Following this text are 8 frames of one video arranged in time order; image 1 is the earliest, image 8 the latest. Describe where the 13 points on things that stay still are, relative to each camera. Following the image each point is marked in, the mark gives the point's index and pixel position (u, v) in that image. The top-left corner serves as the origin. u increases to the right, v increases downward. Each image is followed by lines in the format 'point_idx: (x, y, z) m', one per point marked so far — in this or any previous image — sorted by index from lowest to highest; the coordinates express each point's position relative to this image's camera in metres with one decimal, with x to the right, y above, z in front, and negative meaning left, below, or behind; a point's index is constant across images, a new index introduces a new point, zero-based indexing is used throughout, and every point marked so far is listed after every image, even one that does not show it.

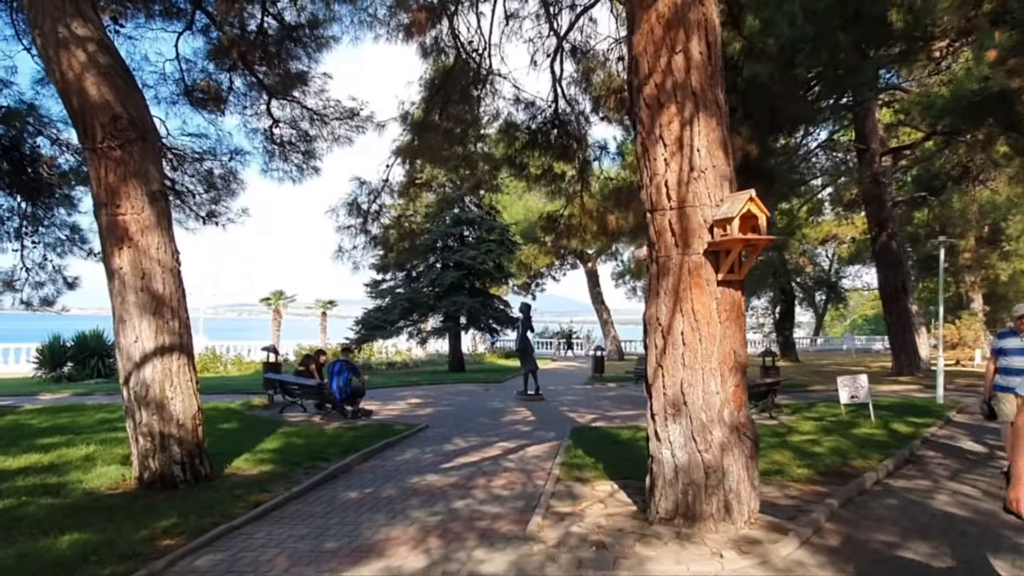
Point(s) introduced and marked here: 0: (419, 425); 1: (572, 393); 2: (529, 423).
0: (-1.4, -2.0, +10.7) m
1: (+1.3, -2.3, +15.7) m
2: (+0.3, -2.1, +11.0) m
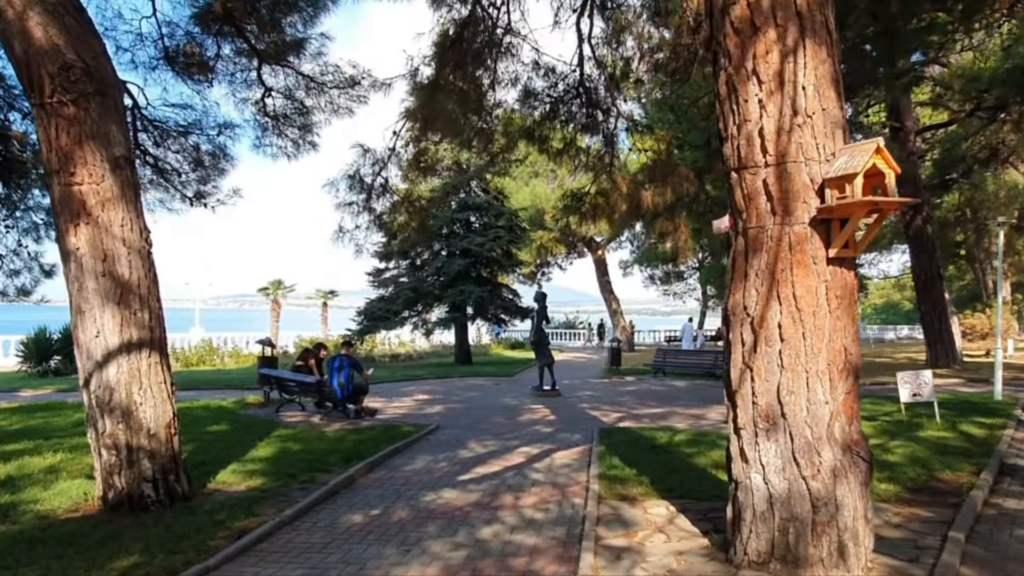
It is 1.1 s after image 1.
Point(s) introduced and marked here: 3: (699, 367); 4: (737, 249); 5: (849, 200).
0: (-1.1, -1.8, +9.6) m
1: (+1.6, -2.0, +14.7) m
2: (+0.5, -1.9, +10.0) m
3: (+4.1, -1.7, +16.3) m
4: (+1.2, +0.2, +3.8) m
5: (+1.6, +0.4, +3.4) m
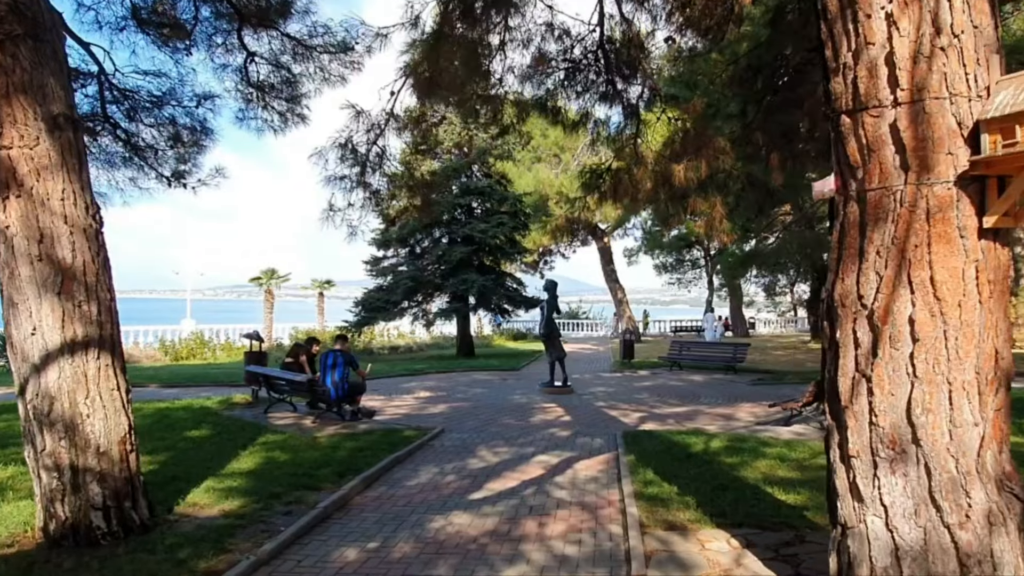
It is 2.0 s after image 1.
0: (-0.9, -1.7, +8.7) m
1: (+1.7, -1.8, +13.8) m
2: (+0.7, -1.7, +9.1) m
3: (+4.3, -1.5, +15.3) m
4: (+1.3, +0.3, +2.9) m
5: (+1.7, +0.5, +2.5) m
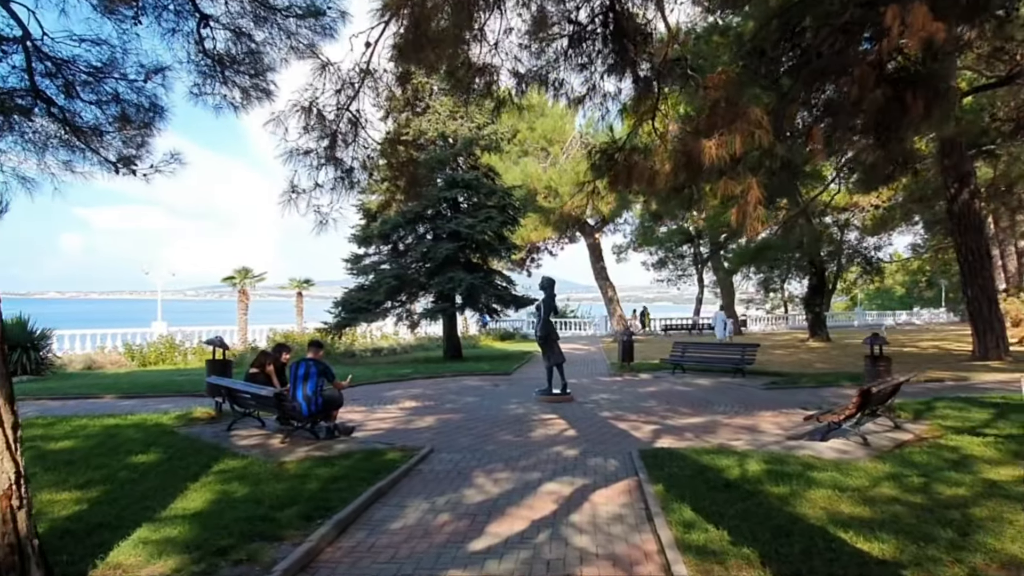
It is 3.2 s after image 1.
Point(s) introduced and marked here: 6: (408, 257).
0: (-0.9, -1.7, +7.6) m
1: (+1.6, -1.8, +12.7) m
2: (+0.6, -1.7, +7.9) m
3: (+4.1, -1.4, +14.3) m
4: (+1.4, +0.3, +1.8) m
5: (+1.8, +0.5, +1.4) m
6: (-2.8, +0.8, +19.7) m
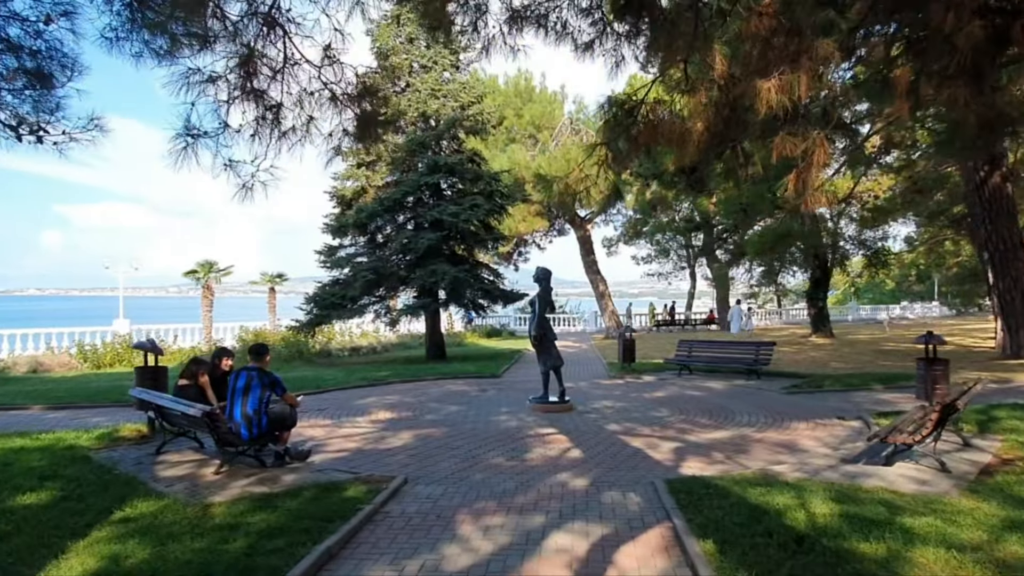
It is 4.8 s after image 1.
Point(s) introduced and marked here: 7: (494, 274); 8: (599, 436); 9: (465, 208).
0: (-1.0, -1.6, +6.0) m
1: (+1.4, -1.6, +11.2) m
2: (+0.6, -1.6, +6.4) m
3: (+3.9, -1.3, +12.9) m
4: (+1.5, +0.3, +0.3) m
5: (+1.9, +0.5, -0.1) m
6: (-3.1, +1.0, +18.1) m
7: (-0.4, +0.4, +18.8) m
8: (+1.0, -1.6, +8.0) m
9: (-1.1, +1.9, +17.7) m
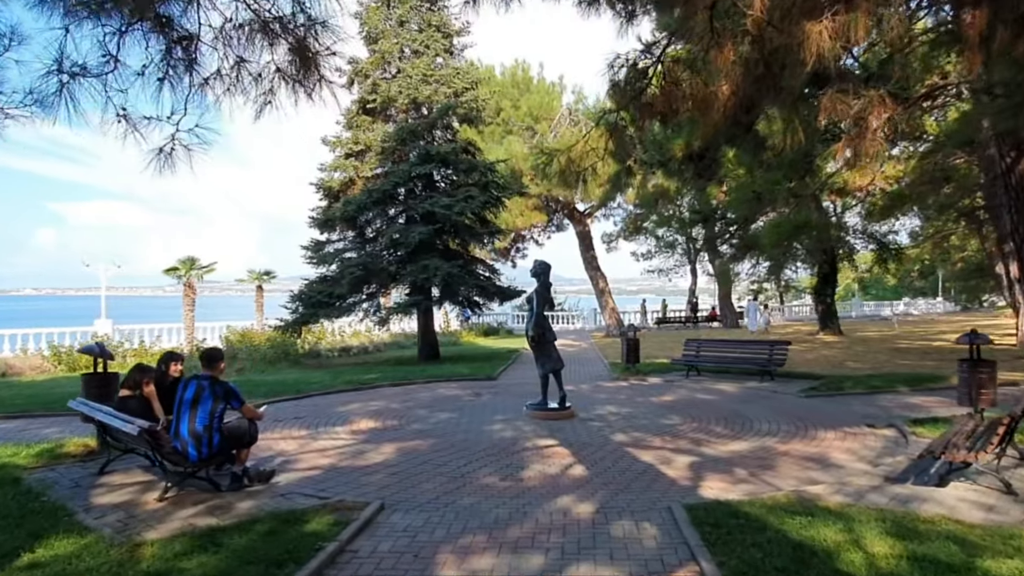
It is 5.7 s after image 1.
0: (-1.0, -1.6, +5.2) m
1: (+1.4, -1.6, +10.4) m
2: (+0.5, -1.6, +5.6) m
3: (+3.9, -1.2, +12.0) m
4: (+1.5, +0.4, -0.6) m
5: (+1.9, +0.6, -1.0) m
6: (-3.2, +1.0, +17.2) m
7: (-0.5, +0.4, +17.9) m
8: (+0.9, -1.6, +7.1) m
9: (-1.2, +2.0, +16.8) m
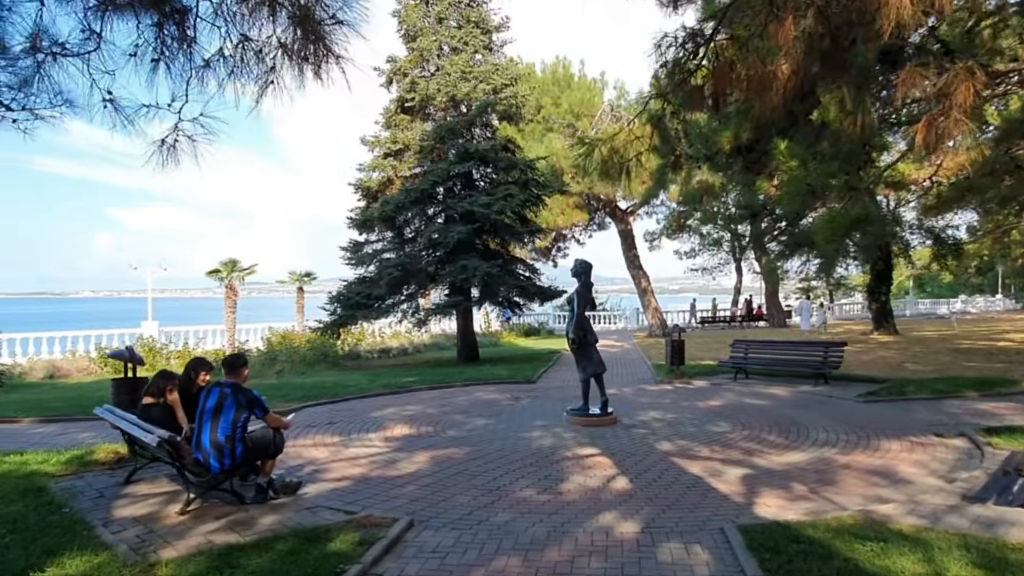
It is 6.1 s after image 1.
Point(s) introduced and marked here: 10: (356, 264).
0: (-0.8, -1.6, +4.8) m
1: (+1.9, -1.6, +9.9) m
2: (+0.8, -1.6, +5.2) m
3: (+4.5, -1.2, +11.4) m
4: (+1.4, +0.4, -1.0) m
5: (+1.7, +0.6, -1.5) m
6: (-2.2, +1.0, +17.0) m
7: (+0.4, +0.4, +17.5) m
8: (+1.3, -1.6, +6.7) m
9: (-0.3, +2.0, +16.5) m
10: (-3.7, +0.6, +17.5) m
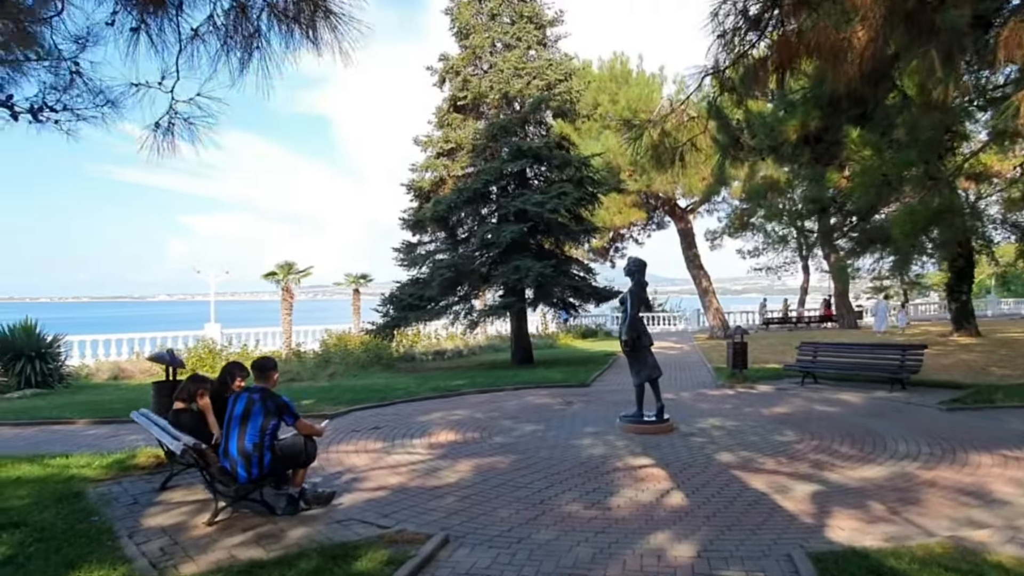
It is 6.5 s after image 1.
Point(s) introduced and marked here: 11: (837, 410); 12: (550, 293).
0: (-0.5, -1.6, +4.5) m
1: (+2.6, -1.6, +9.3) m
2: (+1.1, -1.6, +4.7) m
3: (+5.3, -1.2, +10.6) m
4: (+1.1, +0.4, -1.5) m
5: (+1.5, +0.6, -2.0) m
6: (-1.0, +1.0, +16.7) m
7: (+1.7, +0.4, +17.1) m
8: (+1.7, -1.6, +6.2) m
9: (+0.9, +2.0, +16.1) m
10: (-2.4, +0.5, +17.4) m
11: (+4.1, -1.5, +9.2) m
12: (+0.8, -0.1, +16.4) m
